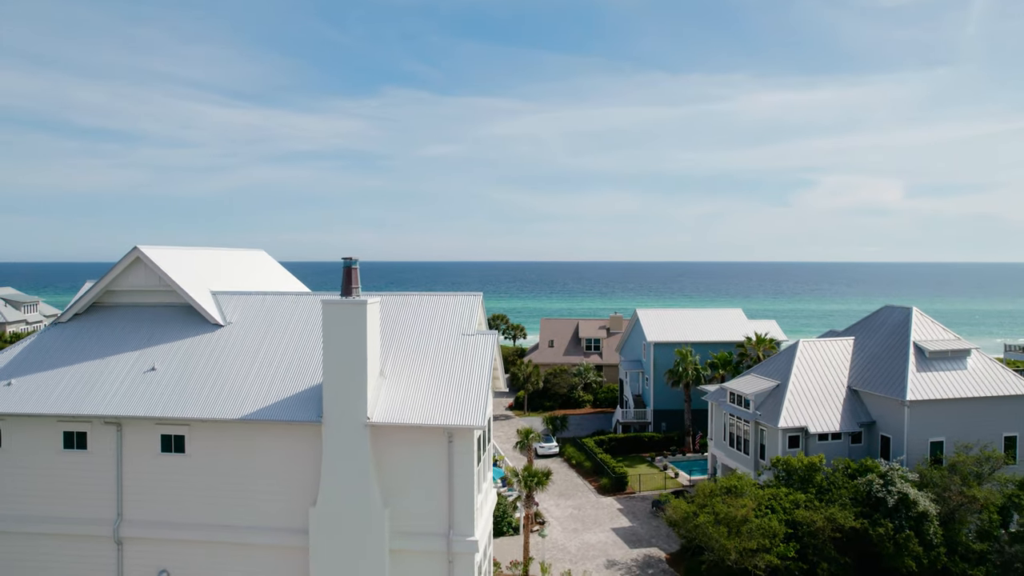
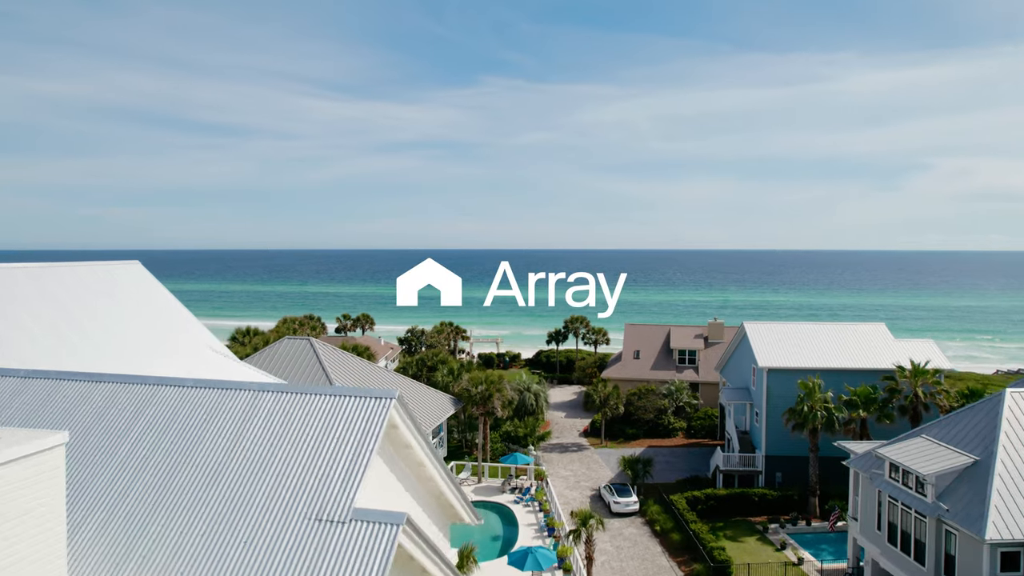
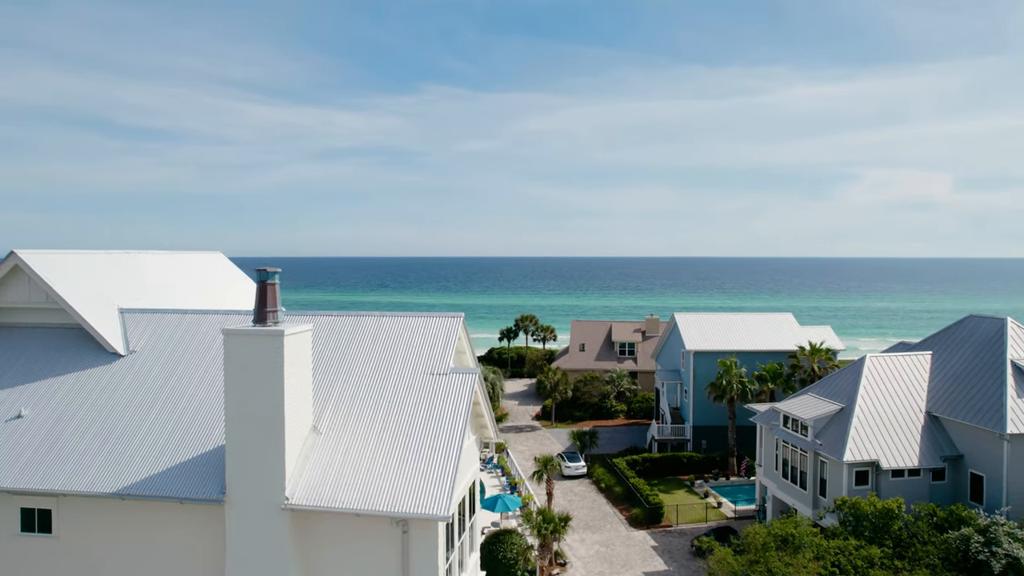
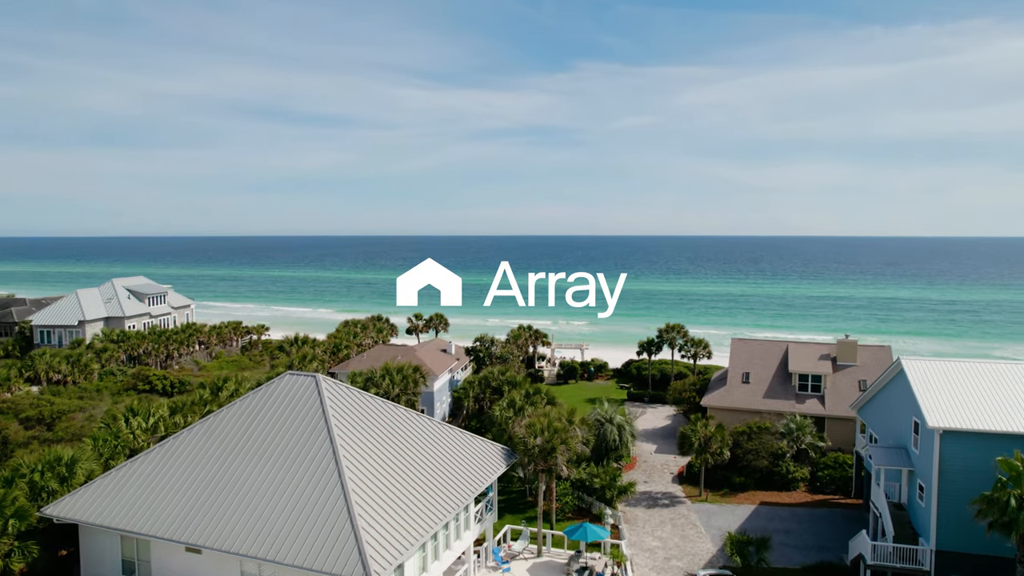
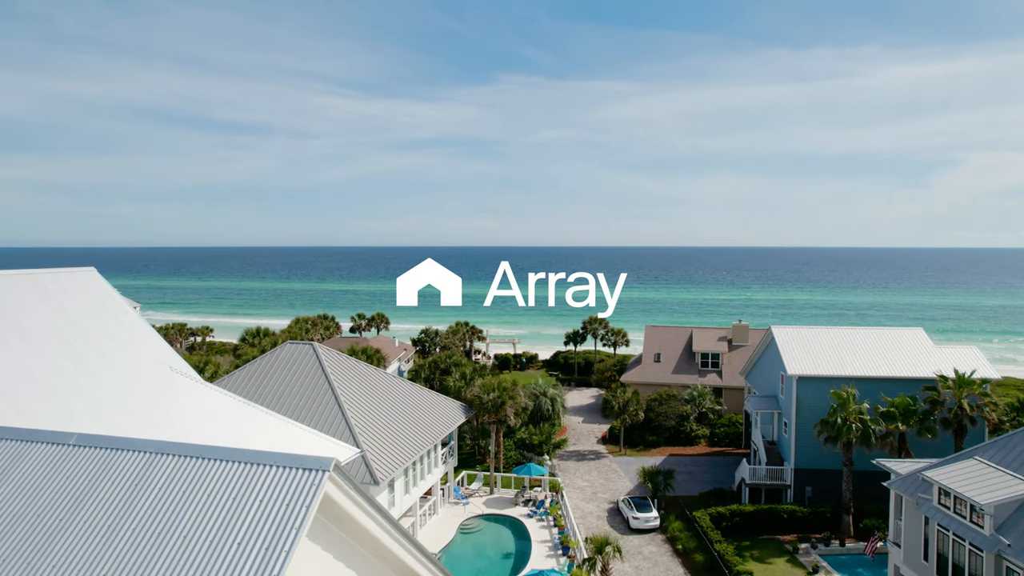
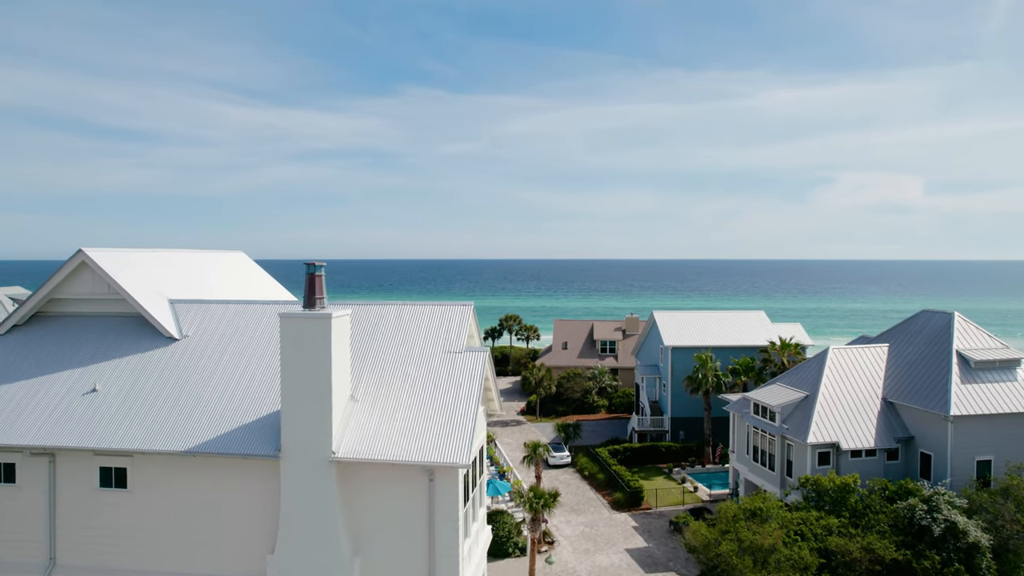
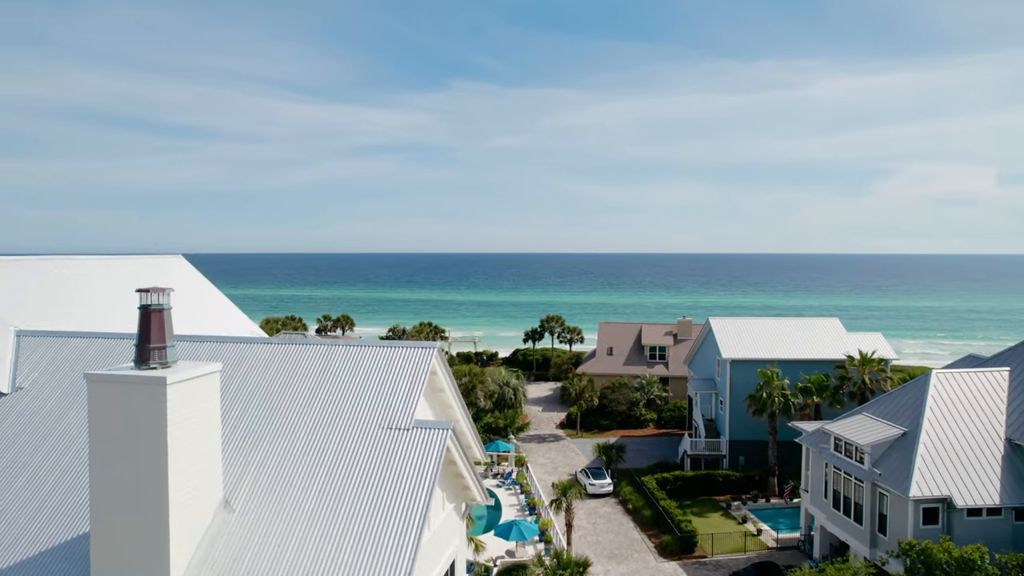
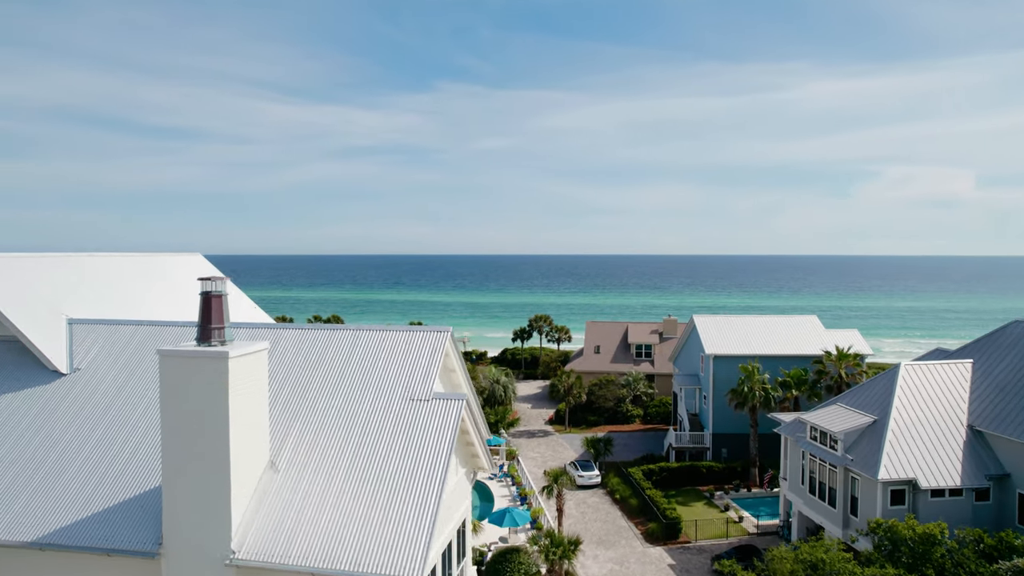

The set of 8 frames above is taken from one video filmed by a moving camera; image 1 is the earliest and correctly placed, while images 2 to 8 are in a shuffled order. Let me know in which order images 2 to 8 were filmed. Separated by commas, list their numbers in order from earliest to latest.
6, 3, 8, 7, 2, 5, 4
